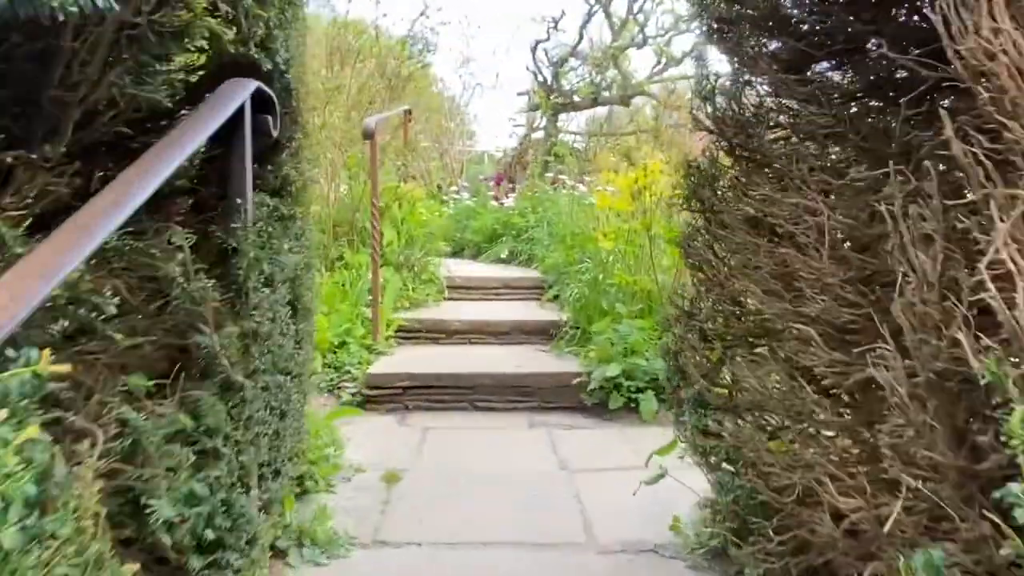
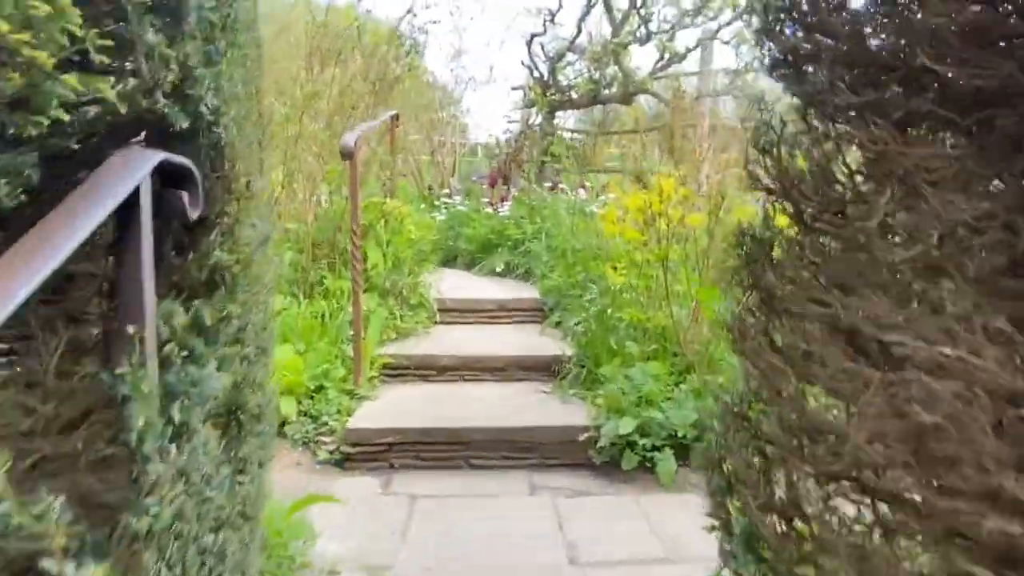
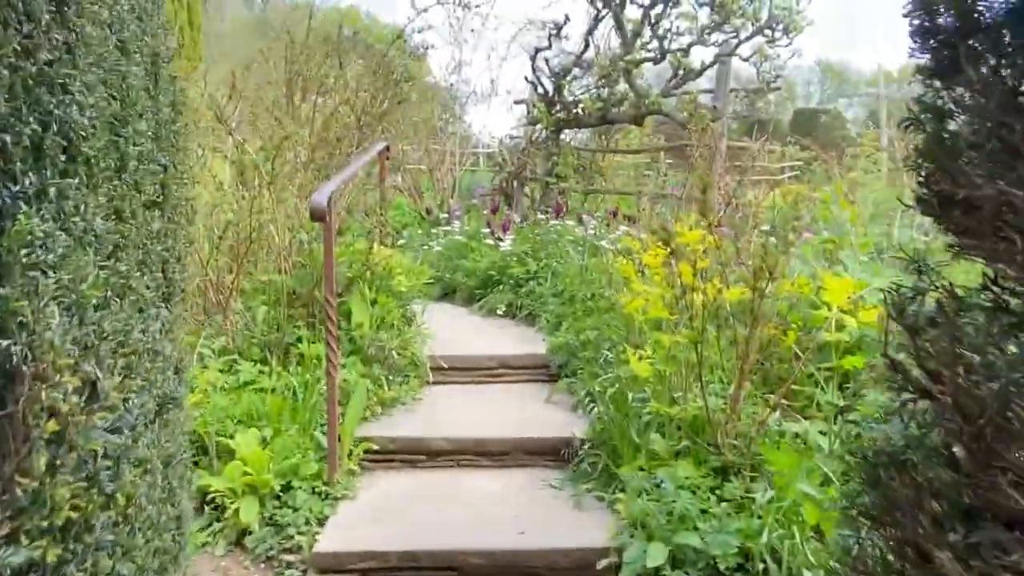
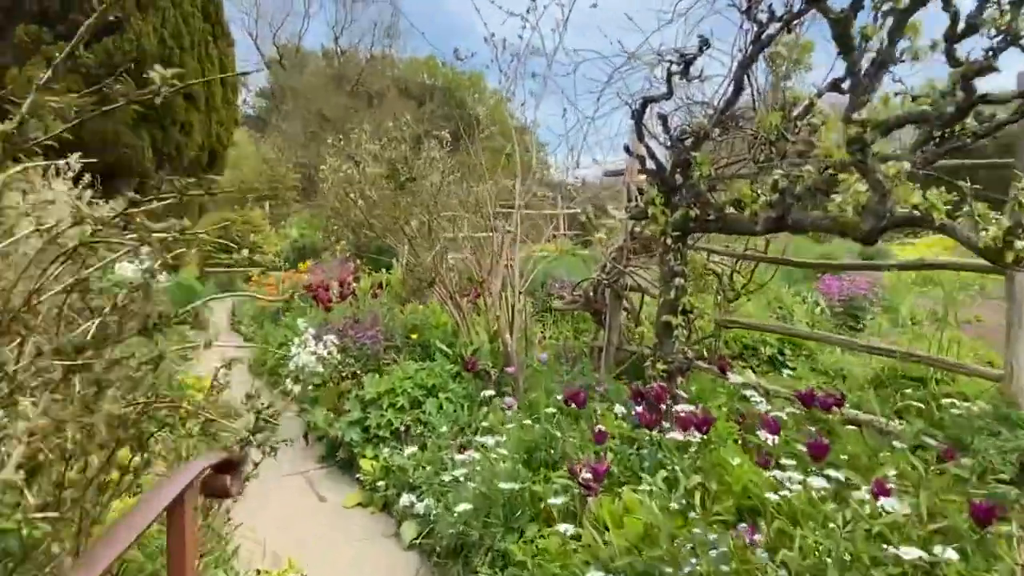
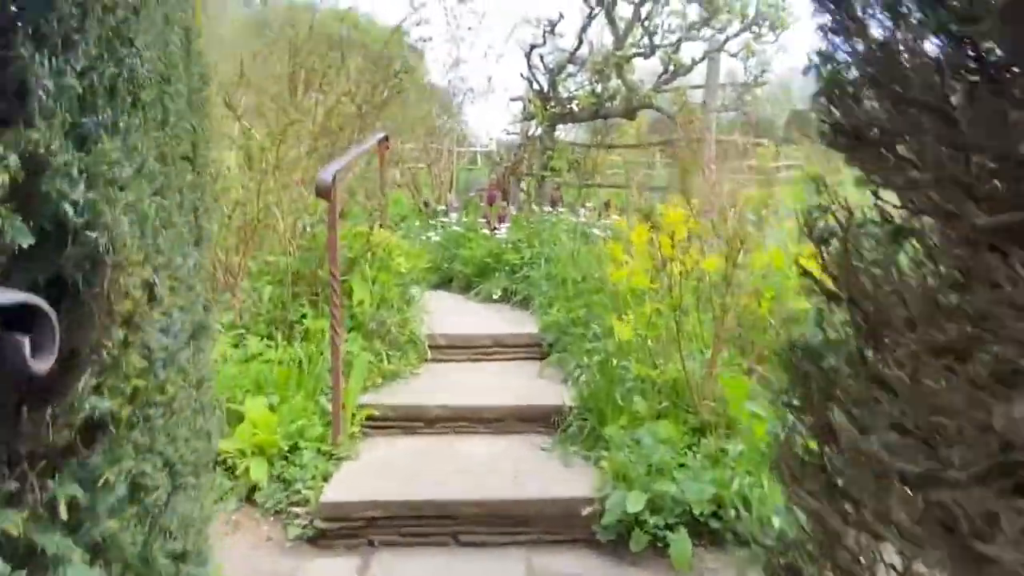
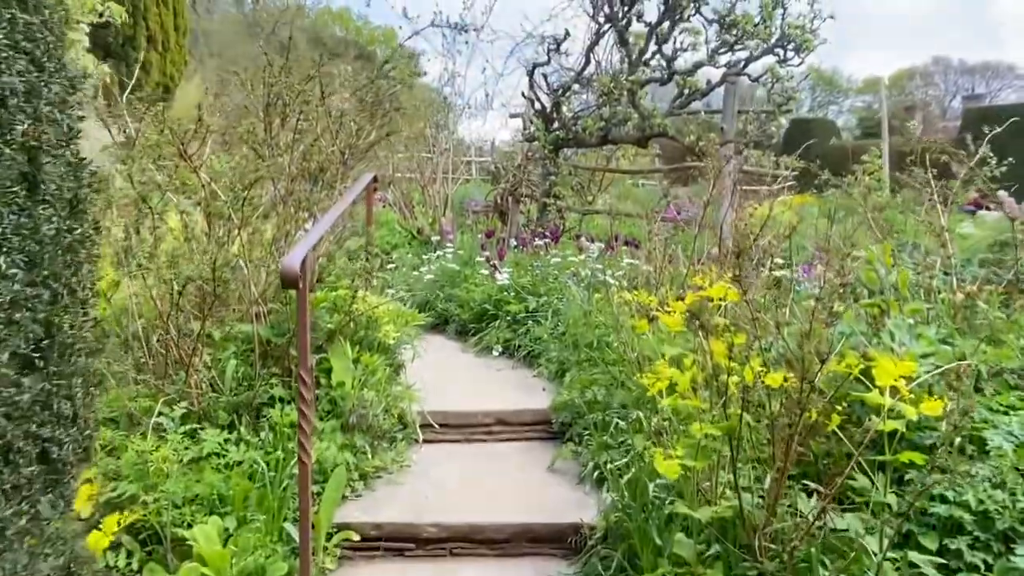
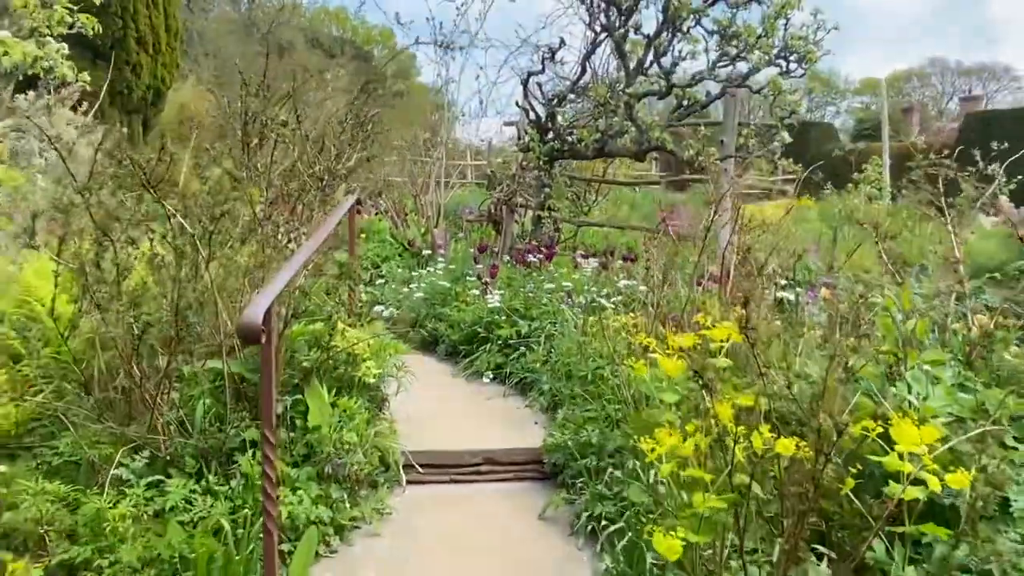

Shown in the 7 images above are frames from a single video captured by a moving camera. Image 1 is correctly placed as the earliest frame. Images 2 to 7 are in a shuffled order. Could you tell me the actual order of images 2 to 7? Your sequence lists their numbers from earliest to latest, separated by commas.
2, 5, 3, 6, 7, 4
